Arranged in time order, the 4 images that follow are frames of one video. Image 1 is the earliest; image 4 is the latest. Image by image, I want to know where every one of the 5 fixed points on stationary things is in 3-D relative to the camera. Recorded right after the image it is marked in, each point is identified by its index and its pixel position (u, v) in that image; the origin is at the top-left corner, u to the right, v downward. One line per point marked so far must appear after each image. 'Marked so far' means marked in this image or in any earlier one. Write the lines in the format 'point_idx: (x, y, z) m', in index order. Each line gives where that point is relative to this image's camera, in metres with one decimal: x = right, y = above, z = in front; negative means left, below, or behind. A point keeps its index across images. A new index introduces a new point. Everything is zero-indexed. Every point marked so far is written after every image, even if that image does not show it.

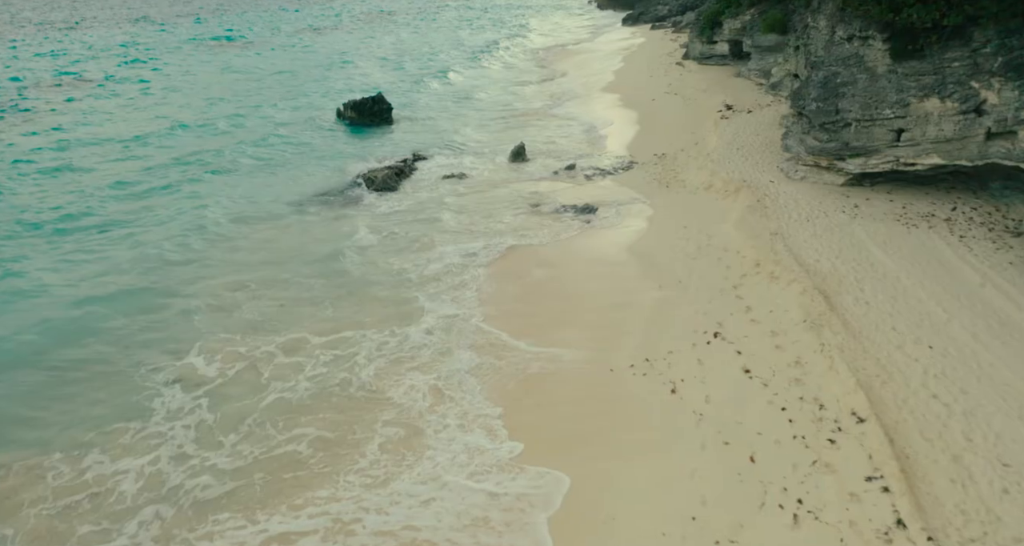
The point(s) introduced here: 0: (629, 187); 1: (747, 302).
0: (+2.9, +2.2, +17.9) m
1: (+3.8, -0.5, +11.3) m
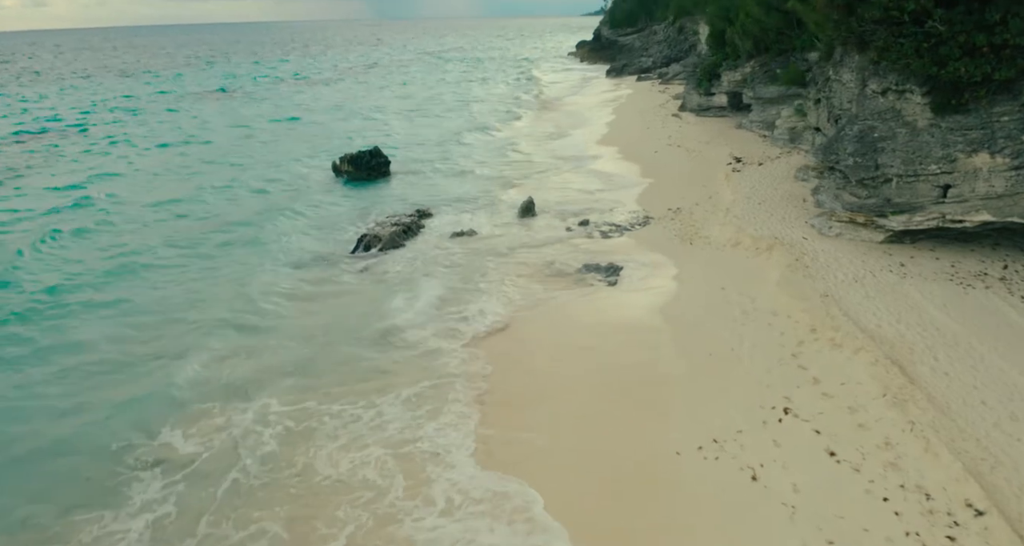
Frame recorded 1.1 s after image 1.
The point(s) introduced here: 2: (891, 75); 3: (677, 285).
0: (+3.3, +0.7, +17.2) m
1: (+4.5, -1.5, +10.5) m
2: (+7.3, +3.8, +13.4) m
3: (+3.5, -0.2, +14.7) m
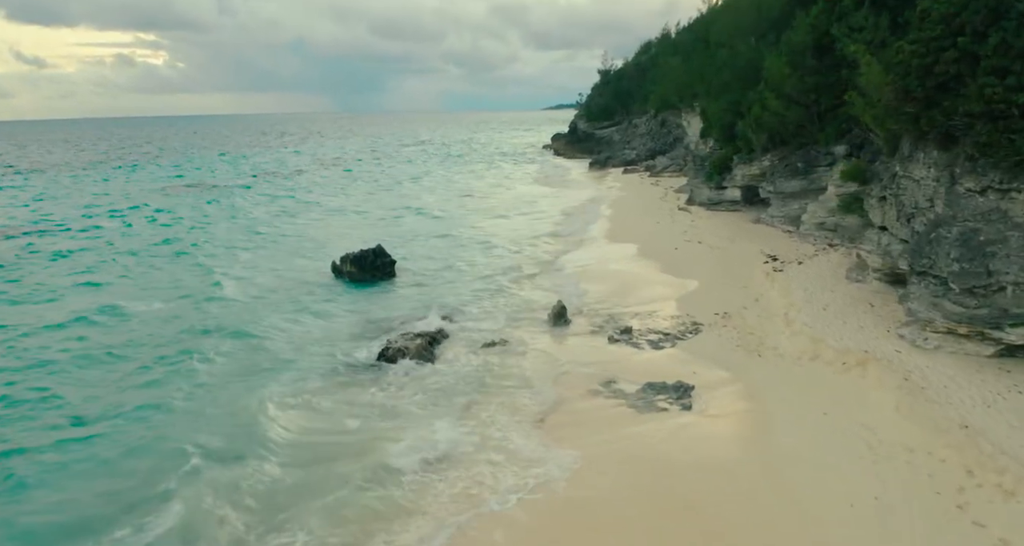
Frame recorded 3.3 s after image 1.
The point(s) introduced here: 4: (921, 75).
0: (+4.3, -1.8, +15.4) m
1: (+5.9, -3.2, +8.5) m
2: (+8.4, +1.7, +12.3) m
3: (+4.6, -2.5, +12.8) m
4: (+8.0, +3.9, +13.6) m
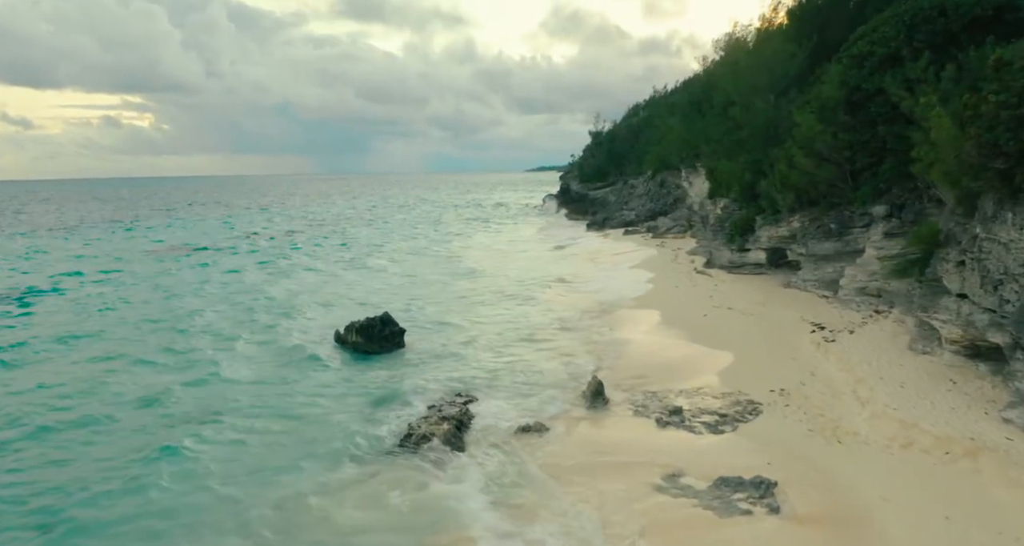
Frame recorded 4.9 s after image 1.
0: (+5.2, -3.3, +13.6) m
1: (+6.9, -4.0, +6.6) m
2: (+9.3, +0.6, +10.8) m
3: (+5.5, -3.7, +10.9) m
4: (+8.8, +2.6, +12.3) m
